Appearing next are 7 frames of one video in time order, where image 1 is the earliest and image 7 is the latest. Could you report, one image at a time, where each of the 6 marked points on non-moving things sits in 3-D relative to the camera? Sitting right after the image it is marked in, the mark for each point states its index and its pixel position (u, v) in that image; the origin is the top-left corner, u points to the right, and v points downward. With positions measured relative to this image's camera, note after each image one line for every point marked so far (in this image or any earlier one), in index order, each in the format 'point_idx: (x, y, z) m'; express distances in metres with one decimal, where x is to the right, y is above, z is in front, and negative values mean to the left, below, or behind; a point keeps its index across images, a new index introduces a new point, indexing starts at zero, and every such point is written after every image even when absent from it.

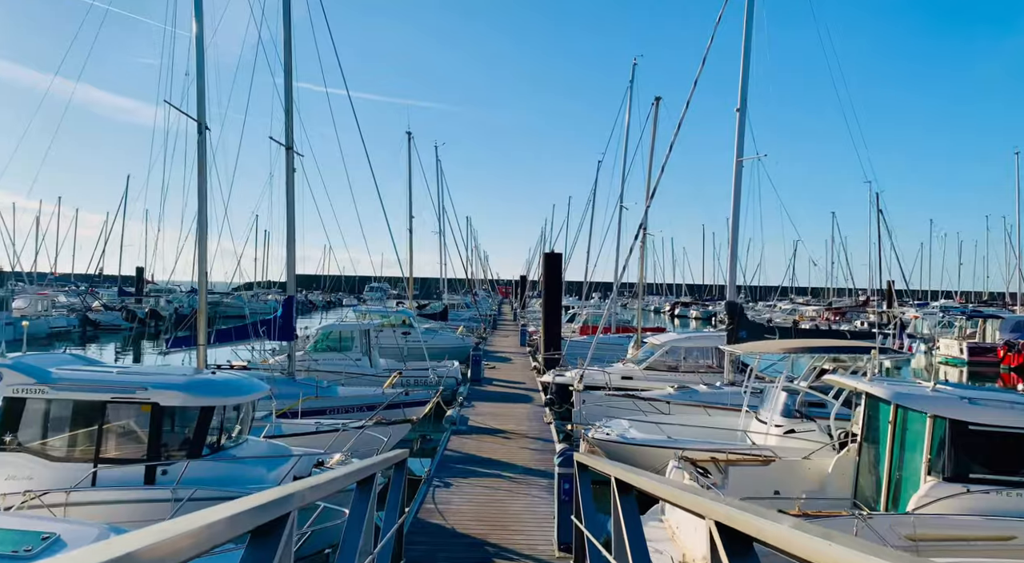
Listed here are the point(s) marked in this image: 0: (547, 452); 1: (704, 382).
0: (+0.5, -2.6, +11.2) m
1: (+4.0, -2.1, +15.4) m
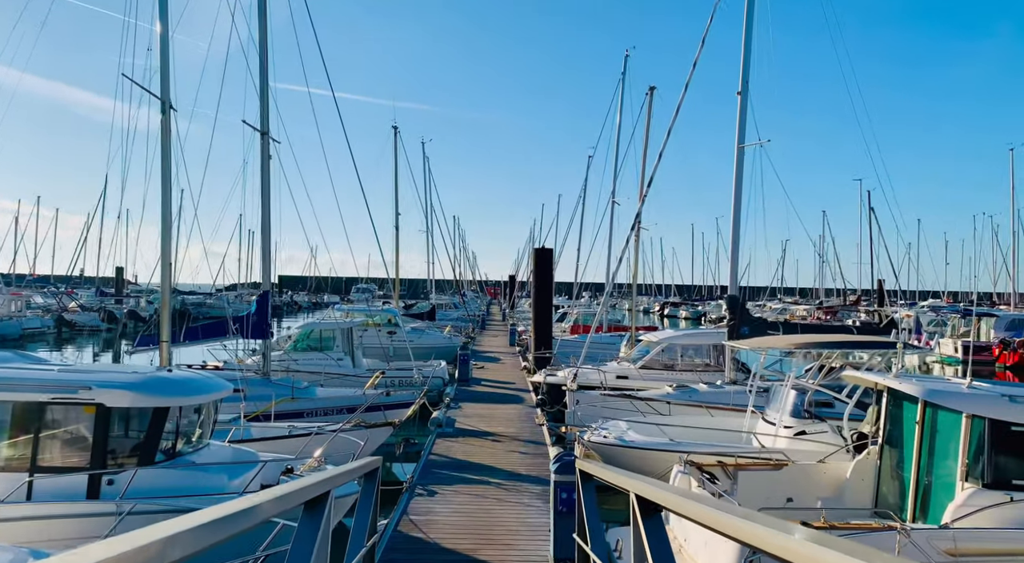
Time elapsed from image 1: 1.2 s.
0: (+0.4, -2.5, +10.4) m
1: (+3.8, -2.0, +14.7) m
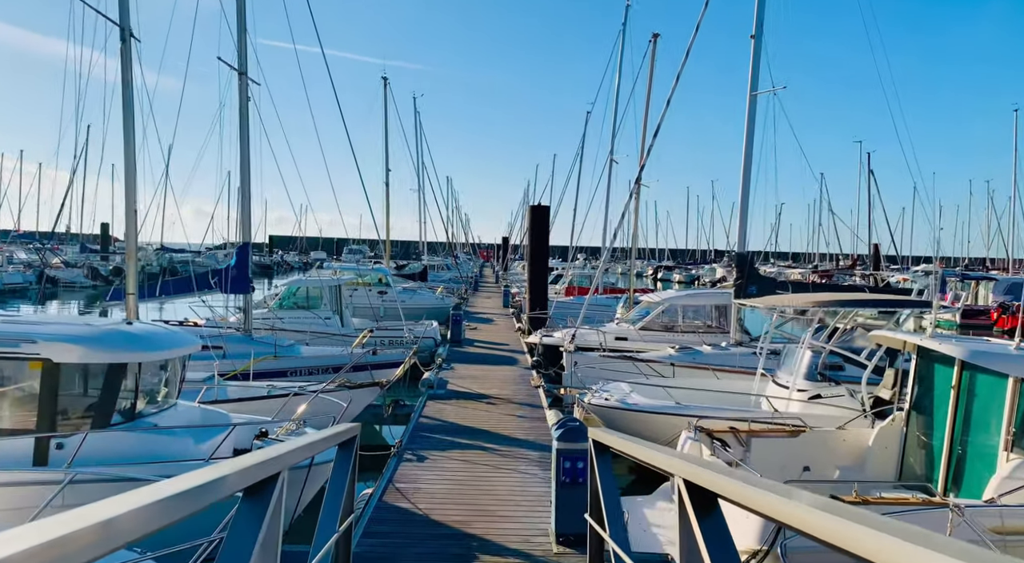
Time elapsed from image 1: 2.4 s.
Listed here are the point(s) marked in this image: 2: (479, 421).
0: (+0.3, -1.8, +9.8) m
1: (+3.7, -1.2, +14.1) m
2: (-0.4, -1.8, +9.6) m
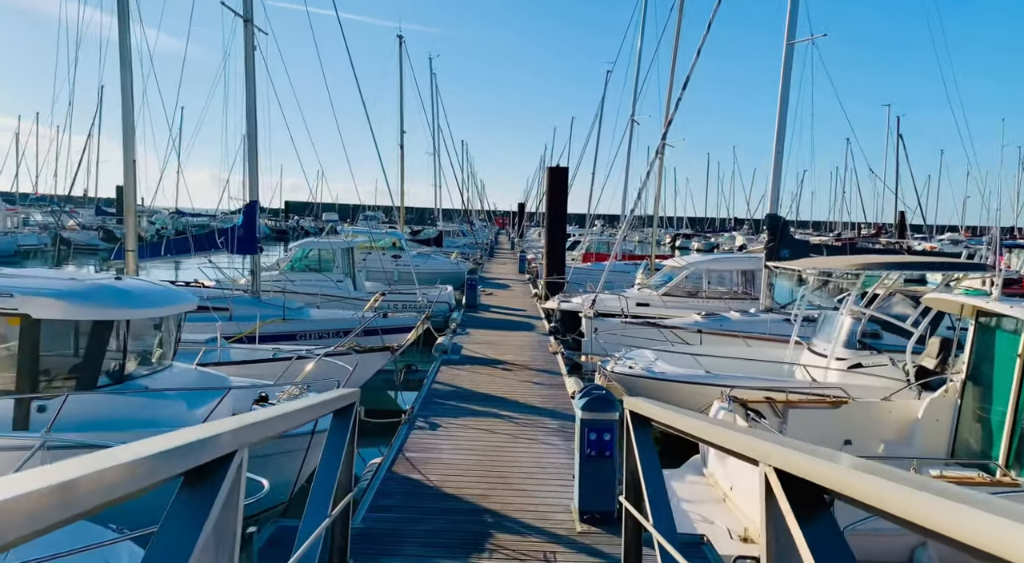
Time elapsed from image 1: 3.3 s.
0: (+0.6, -1.3, +9.3) m
1: (+4.0, -0.5, +13.5) m
2: (-0.2, -1.3, +9.1) m
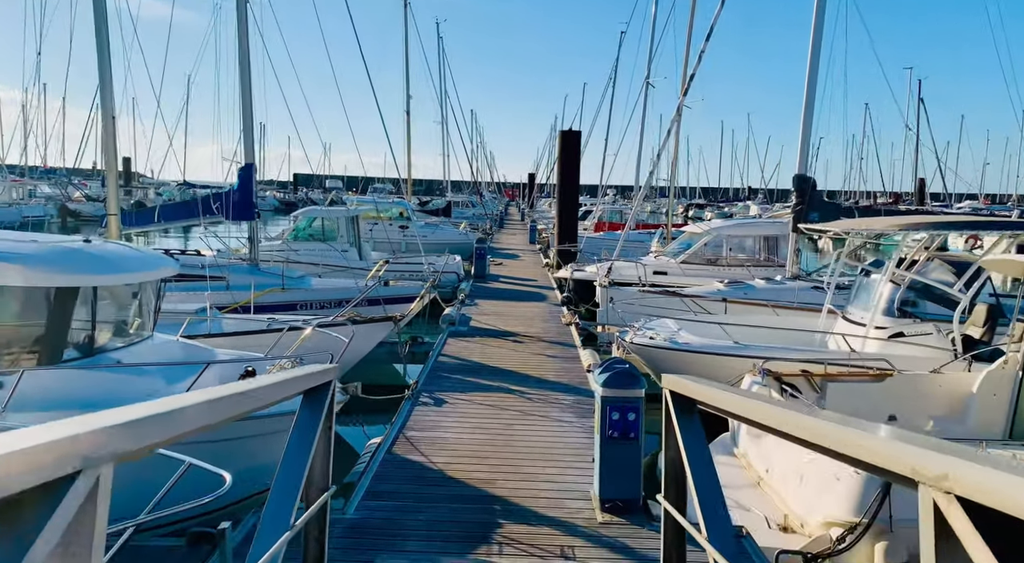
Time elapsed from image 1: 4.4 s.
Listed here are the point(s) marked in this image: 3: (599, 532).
0: (+0.7, -0.9, +8.7) m
1: (+4.2, +0.1, +12.9) m
2: (-0.1, -0.9, +8.5) m
3: (+0.5, -1.5, +4.4) m
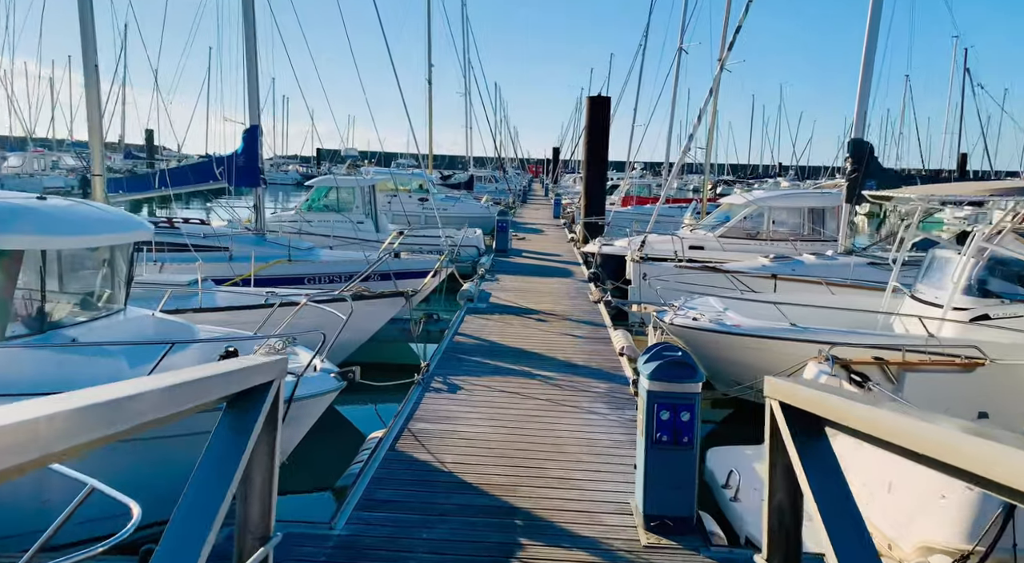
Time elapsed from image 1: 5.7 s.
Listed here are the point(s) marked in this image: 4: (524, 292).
0: (+0.9, -0.6, +7.8) m
1: (+4.6, +0.5, +11.8) m
2: (+0.2, -0.6, +7.6) m
3: (+0.6, -1.3, +3.5) m
4: (+0.2, -0.1, +10.7) m
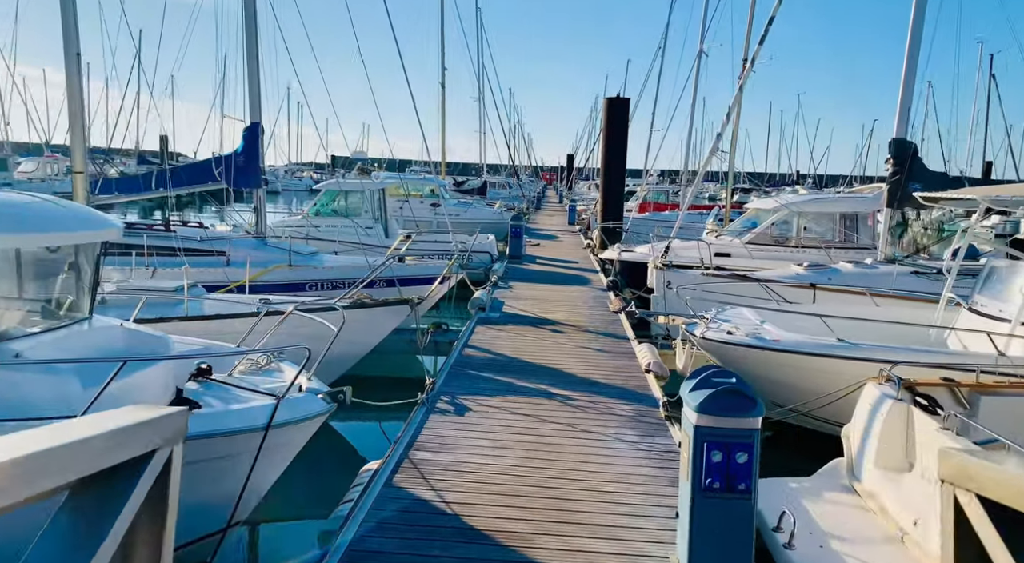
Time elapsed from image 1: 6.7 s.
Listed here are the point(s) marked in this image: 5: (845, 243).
0: (+1.1, -0.7, +7.2) m
1: (+4.8, +0.3, +11.1) m
2: (+0.3, -0.7, +7.0) m
3: (+0.7, -1.4, +2.8) m
4: (+0.4, -0.3, +10.0) m
5: (+5.2, +0.6, +11.5) m
